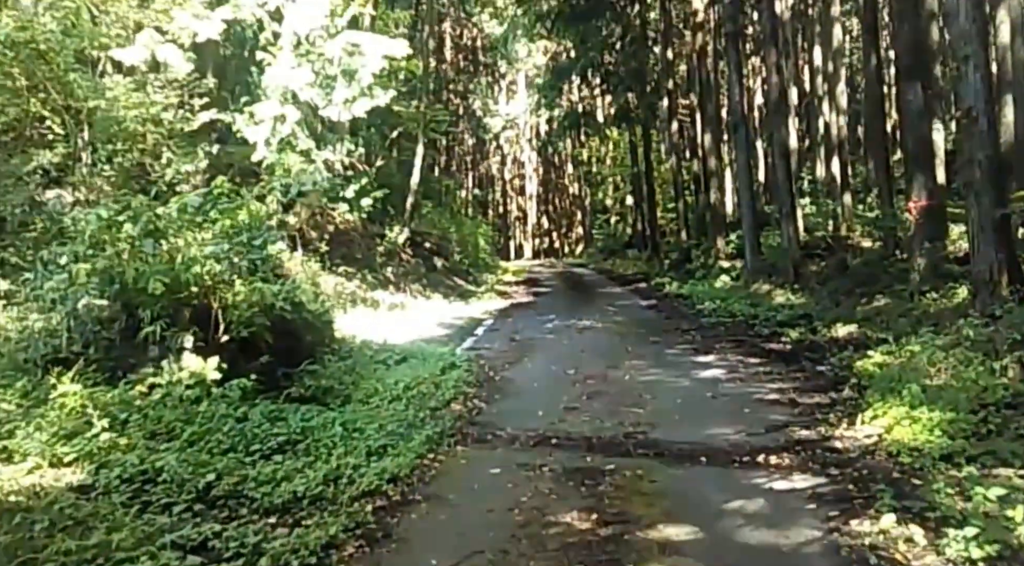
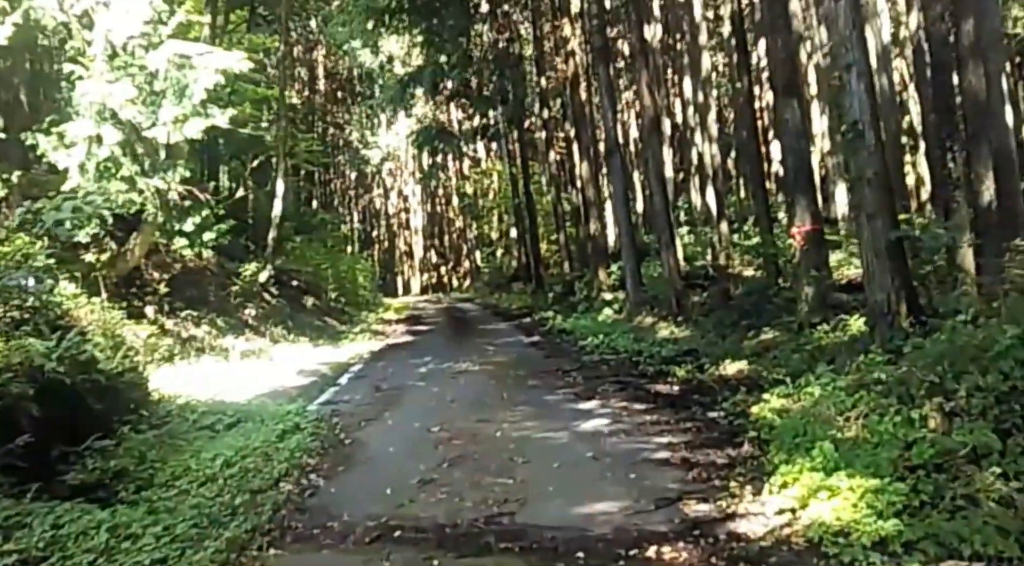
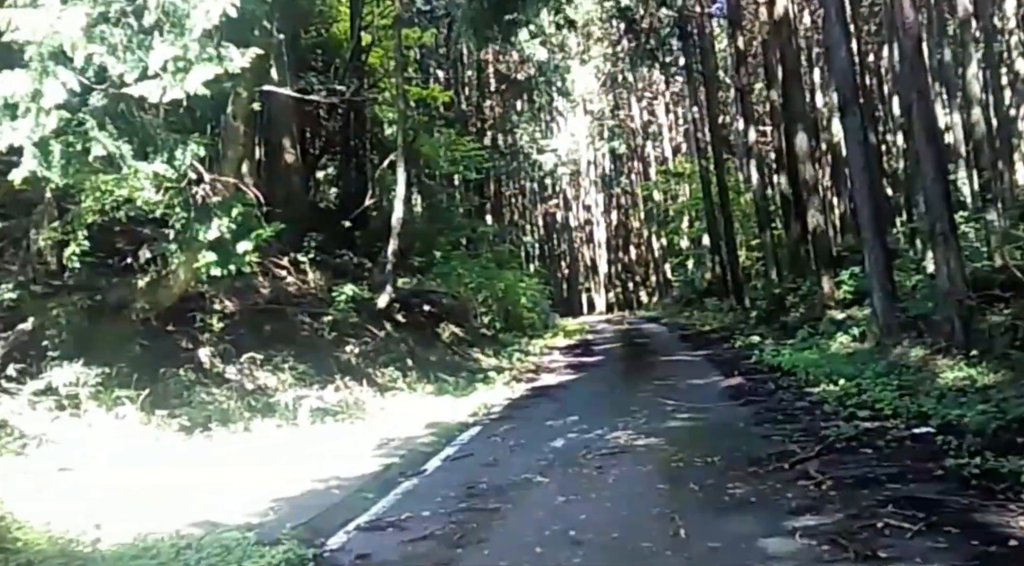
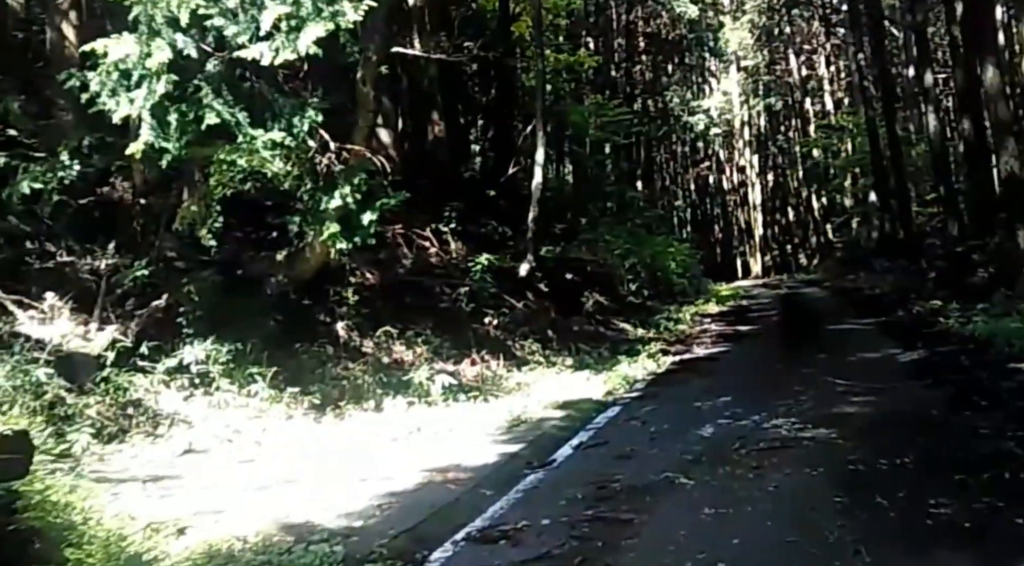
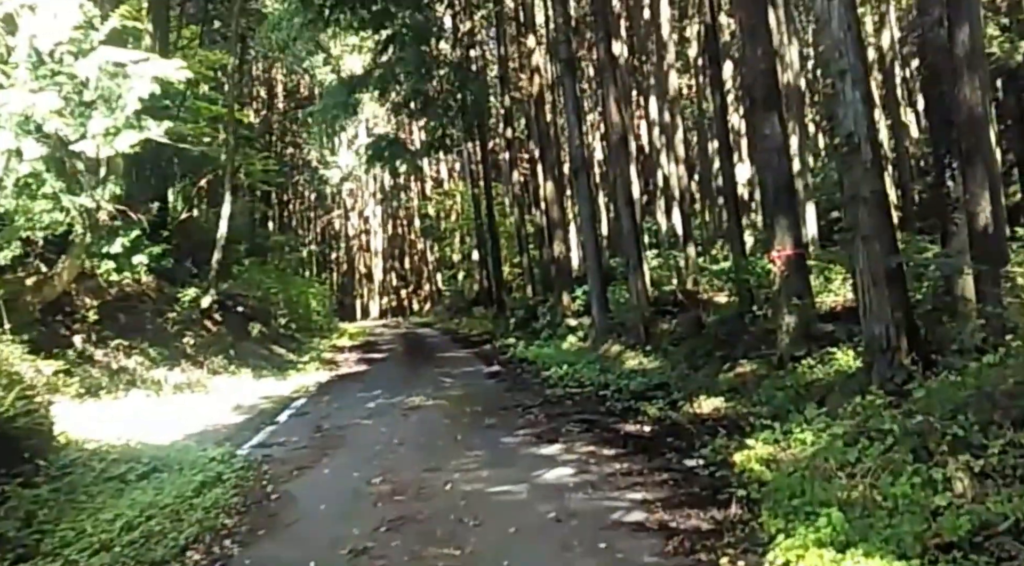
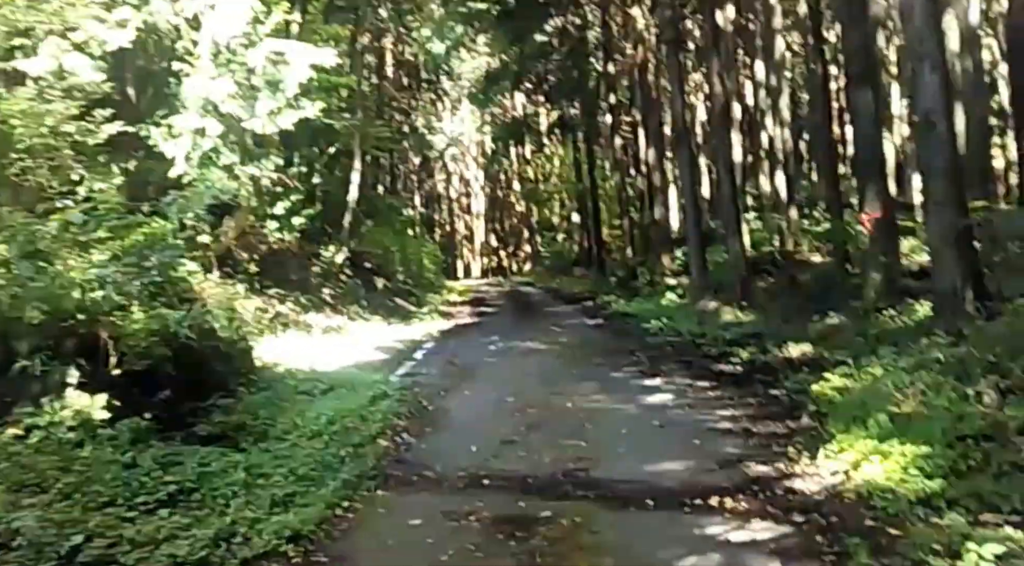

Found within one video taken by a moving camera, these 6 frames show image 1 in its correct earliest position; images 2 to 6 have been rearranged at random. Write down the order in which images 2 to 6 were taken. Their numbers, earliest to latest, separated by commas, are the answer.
6, 2, 5, 3, 4
